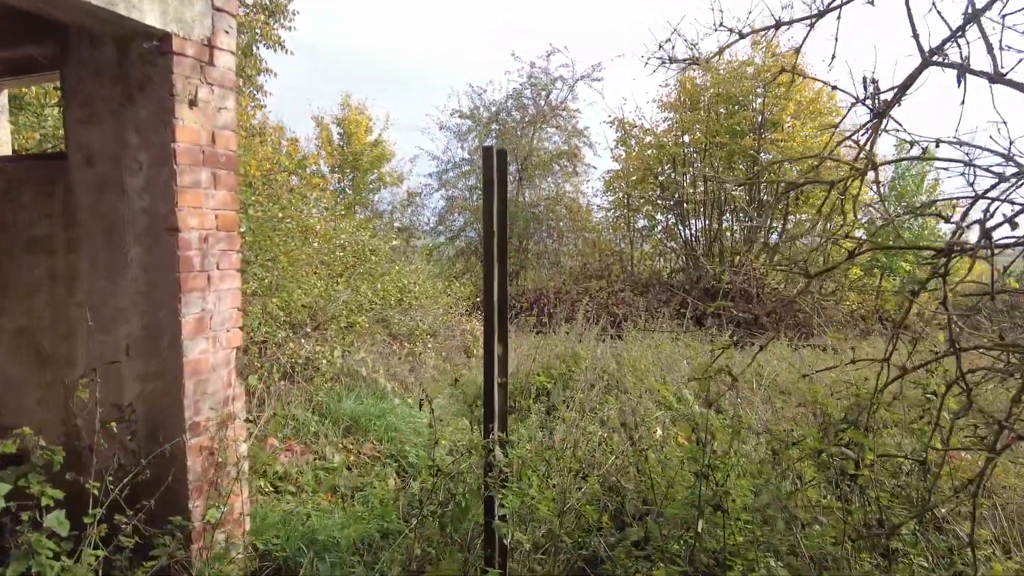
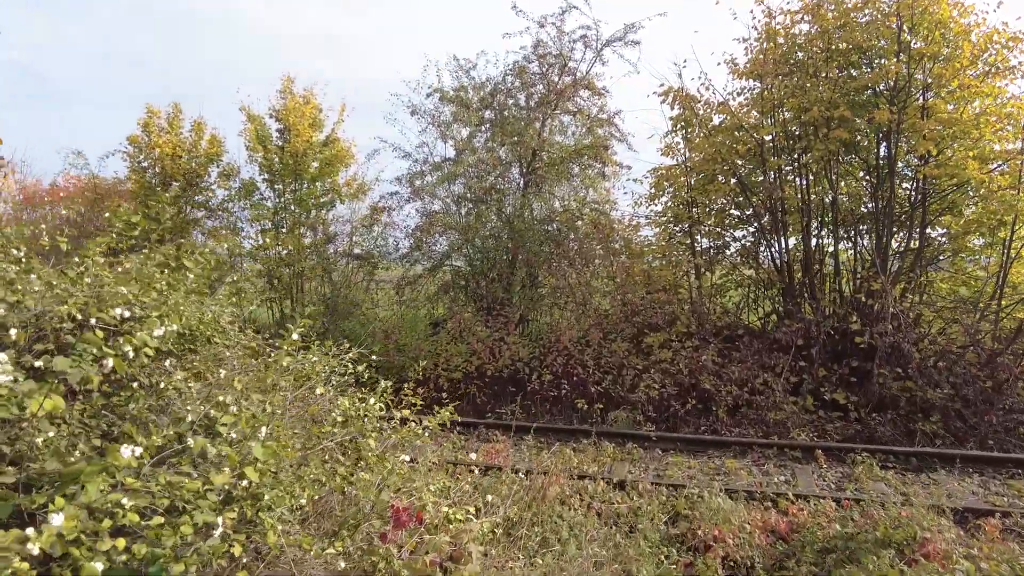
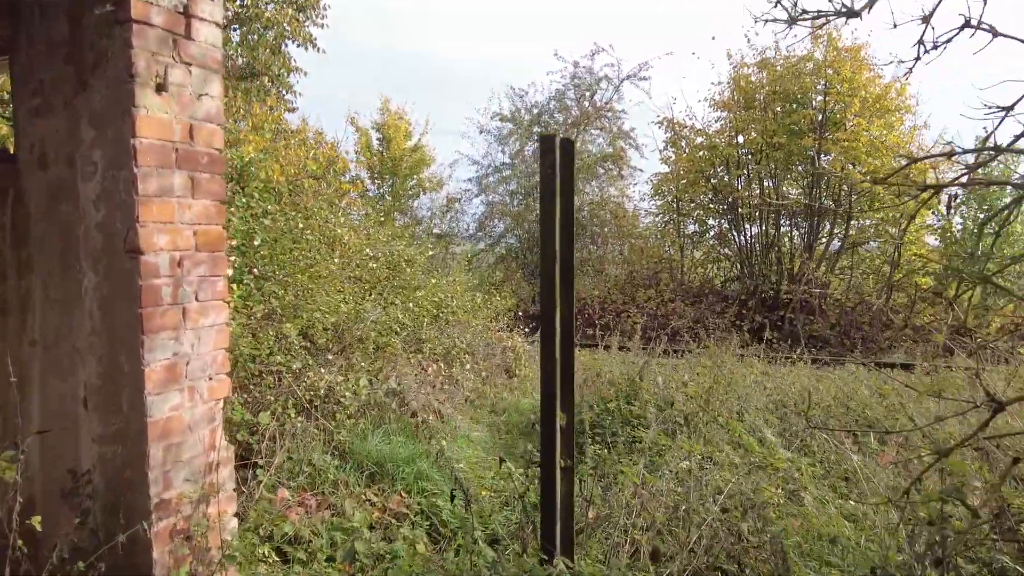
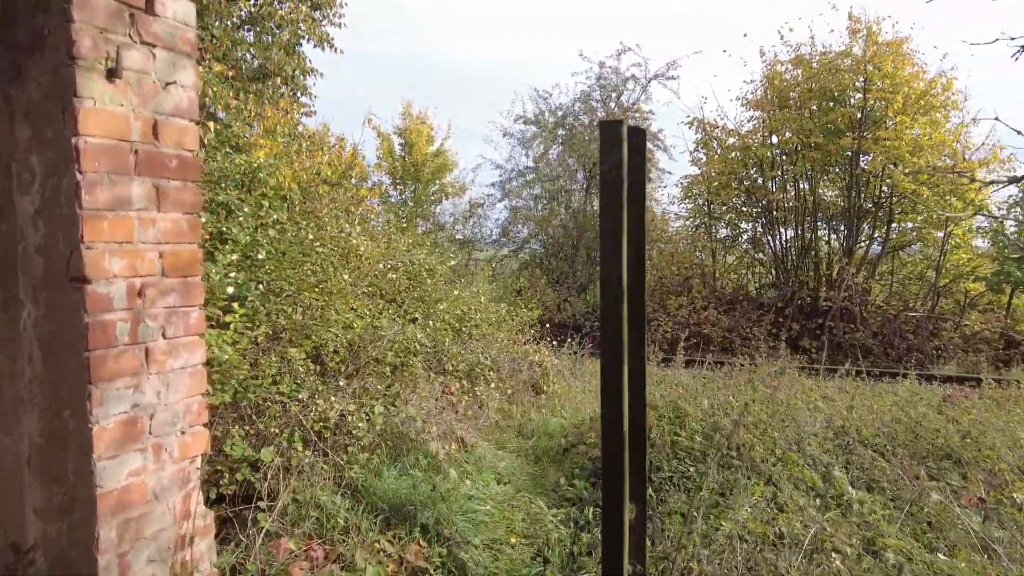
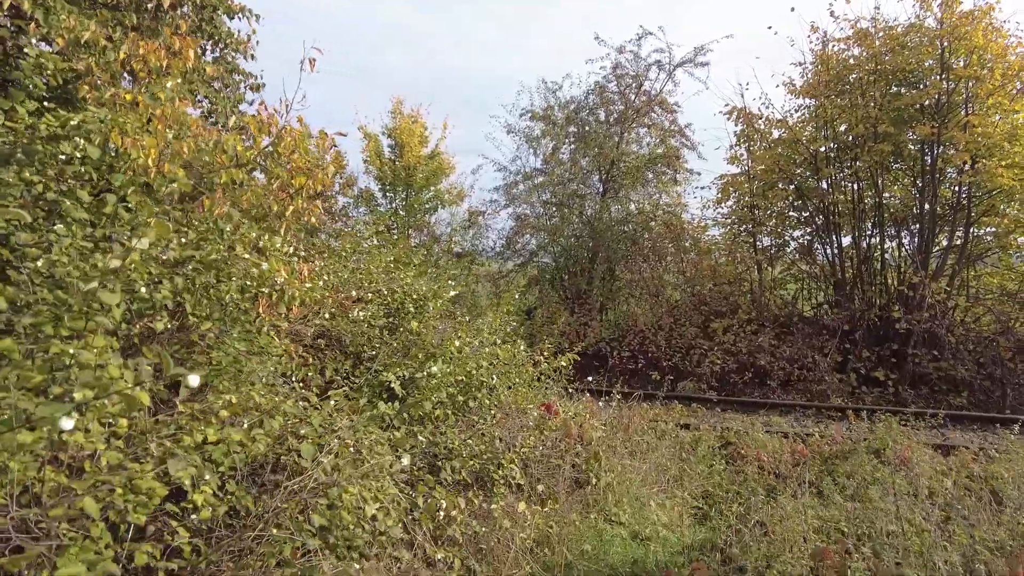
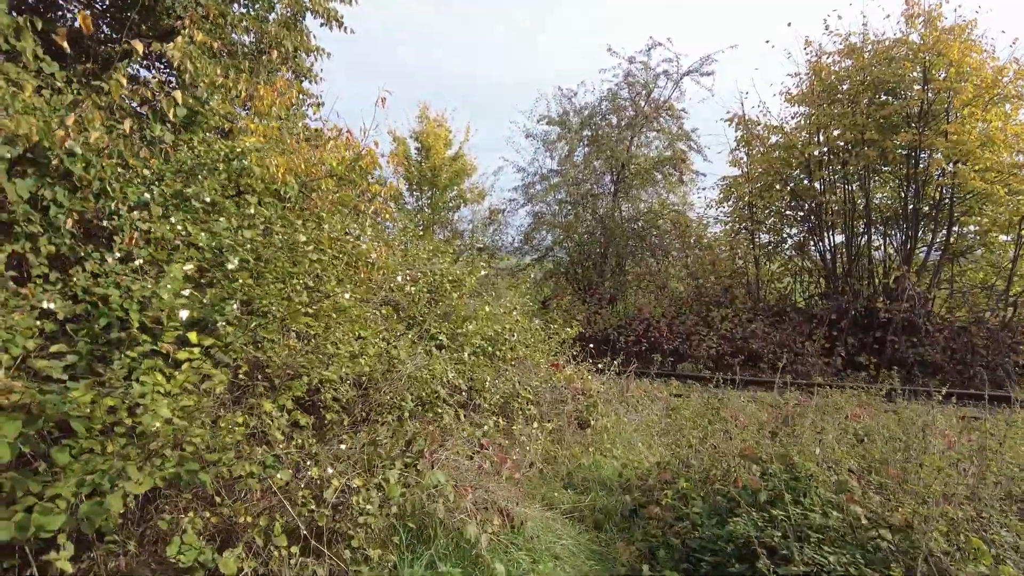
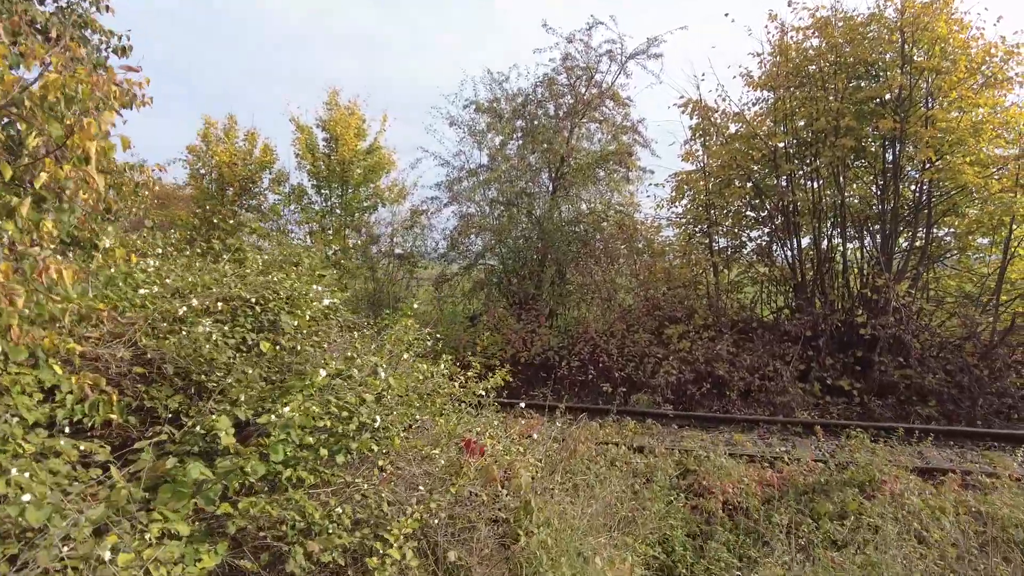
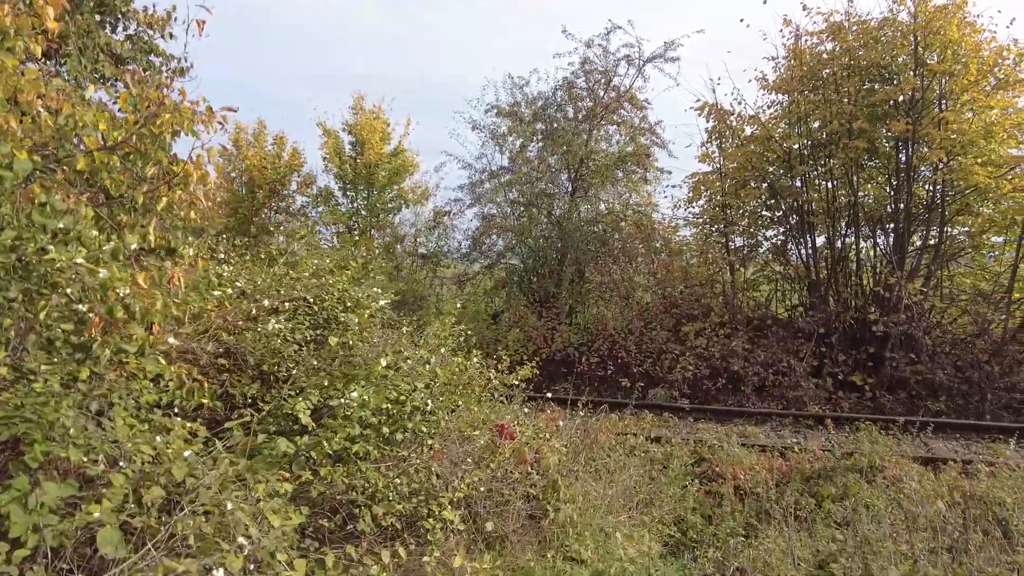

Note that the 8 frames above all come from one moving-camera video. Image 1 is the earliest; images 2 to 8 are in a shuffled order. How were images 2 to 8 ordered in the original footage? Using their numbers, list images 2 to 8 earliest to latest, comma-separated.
3, 4, 6, 5, 8, 7, 2
